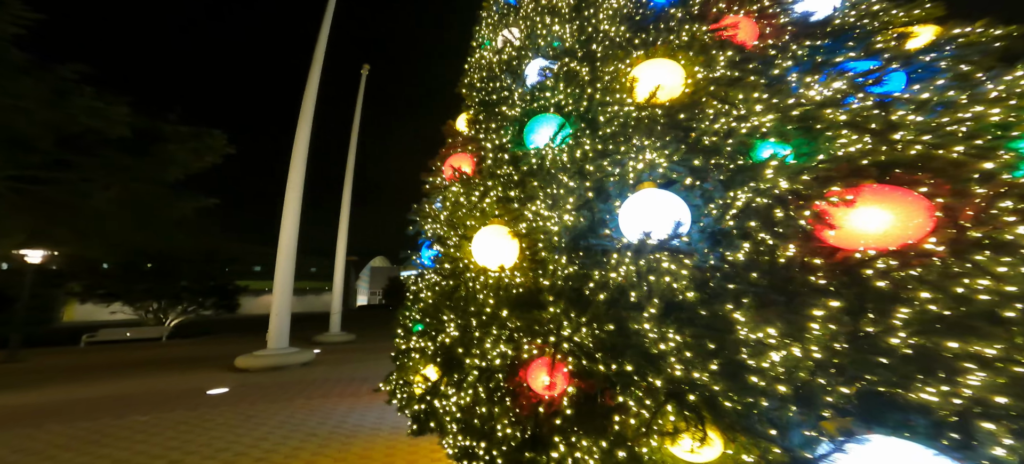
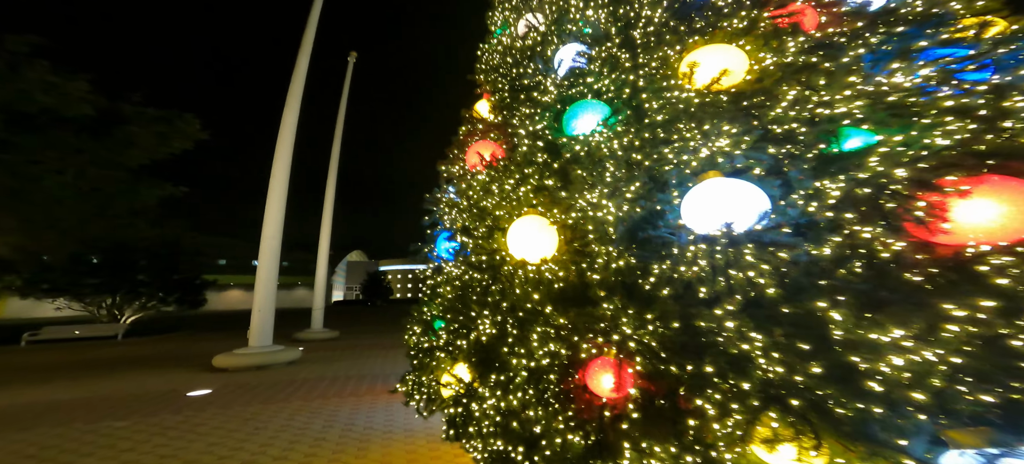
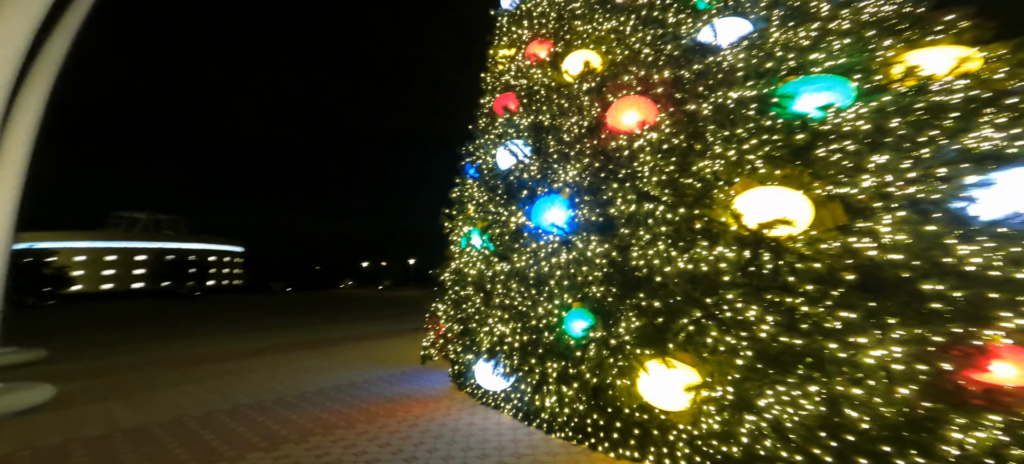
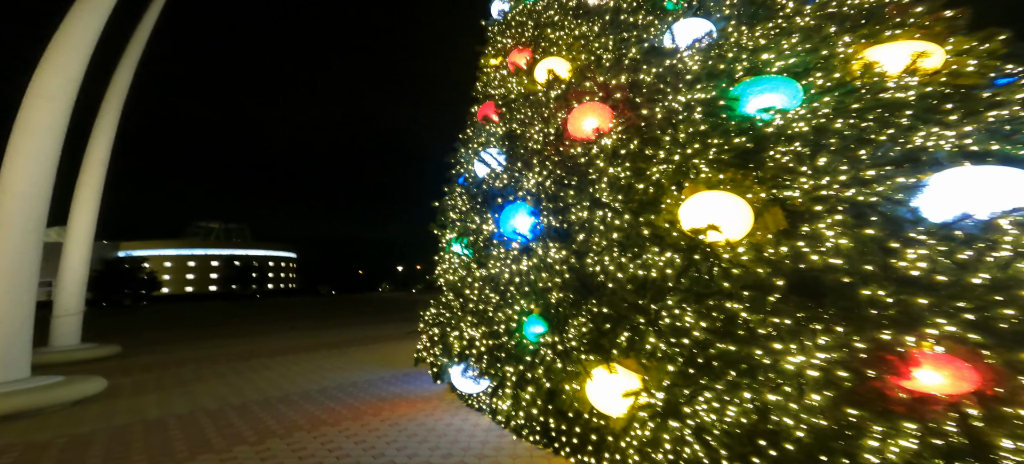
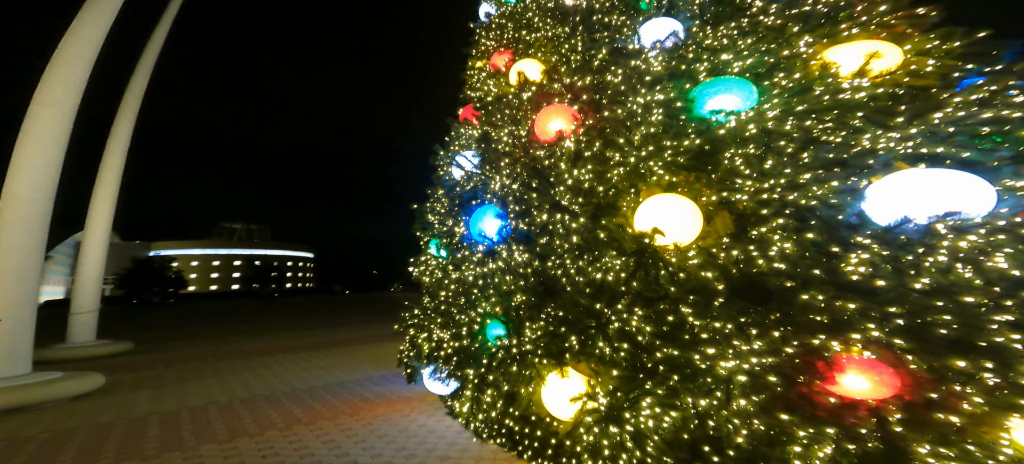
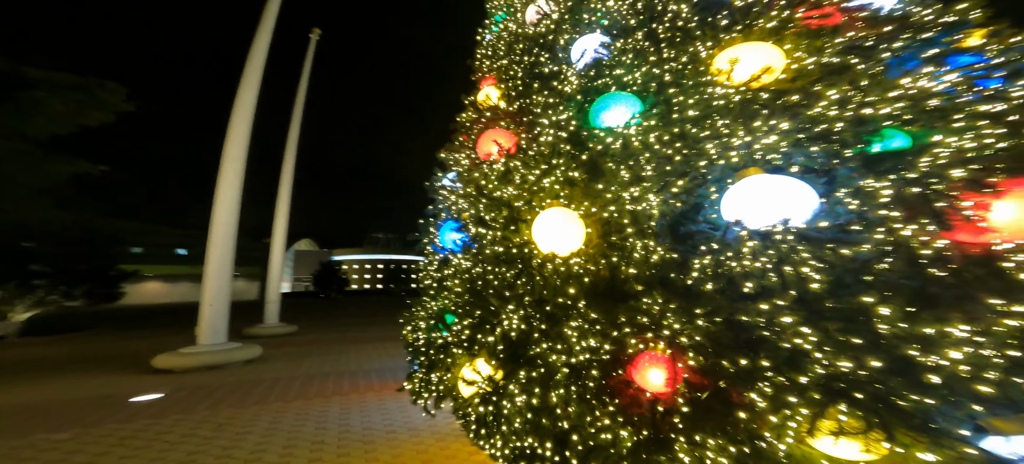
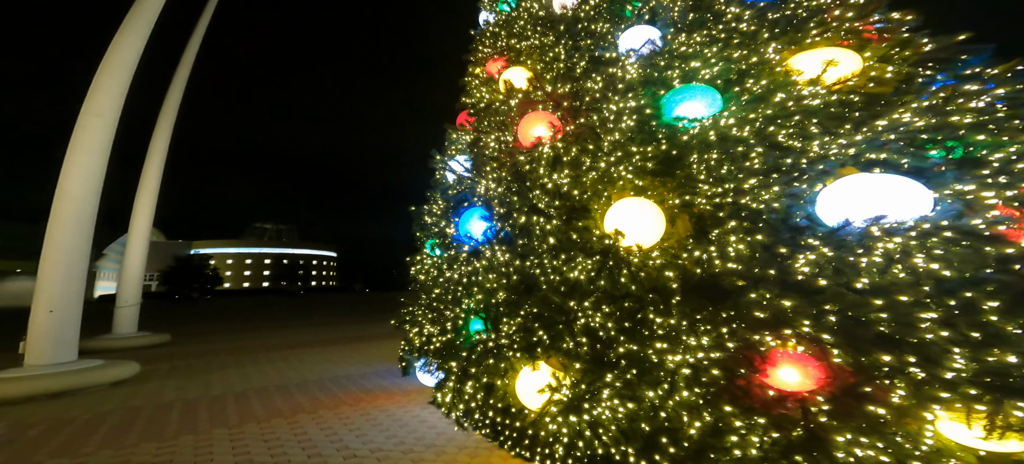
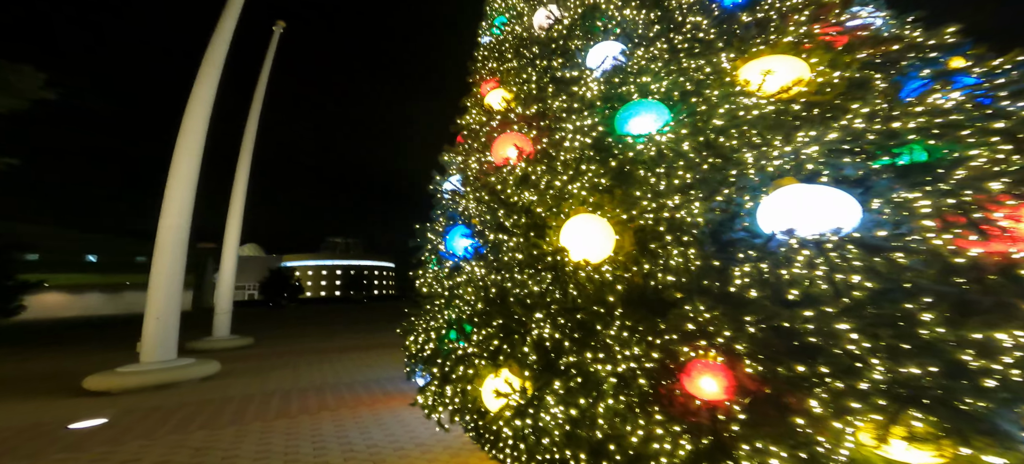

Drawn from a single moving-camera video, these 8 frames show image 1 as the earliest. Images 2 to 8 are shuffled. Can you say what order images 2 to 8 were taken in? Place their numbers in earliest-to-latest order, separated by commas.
2, 6, 8, 7, 5, 4, 3
